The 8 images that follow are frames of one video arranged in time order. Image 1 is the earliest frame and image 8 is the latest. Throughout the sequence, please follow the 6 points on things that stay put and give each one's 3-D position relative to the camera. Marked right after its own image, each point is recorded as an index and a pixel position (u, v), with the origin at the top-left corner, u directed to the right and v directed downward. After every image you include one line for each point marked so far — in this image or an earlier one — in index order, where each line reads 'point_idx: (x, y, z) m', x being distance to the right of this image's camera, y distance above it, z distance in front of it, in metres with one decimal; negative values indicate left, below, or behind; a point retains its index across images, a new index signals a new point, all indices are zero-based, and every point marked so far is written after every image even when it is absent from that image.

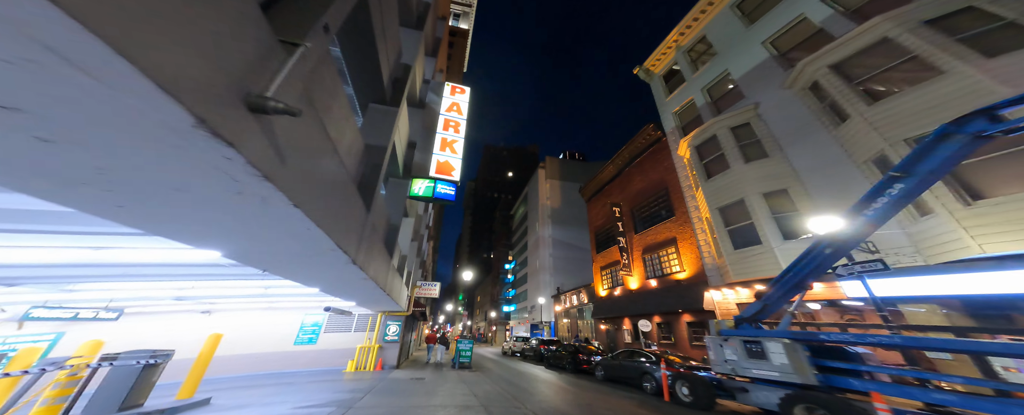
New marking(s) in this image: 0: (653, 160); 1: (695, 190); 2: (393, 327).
0: (+10.4, +3.6, +20.4) m
1: (+10.3, +1.0, +15.5) m
2: (-6.4, -6.2, +14.3) m
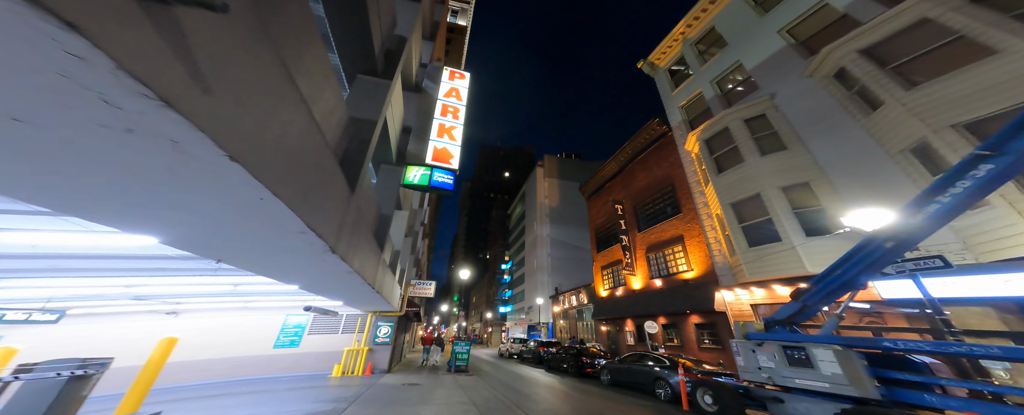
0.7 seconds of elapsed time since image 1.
0: (+10.4, +3.7, +19.7) m
1: (+10.4, +1.2, +14.8) m
2: (-6.4, -5.9, +13.4) m
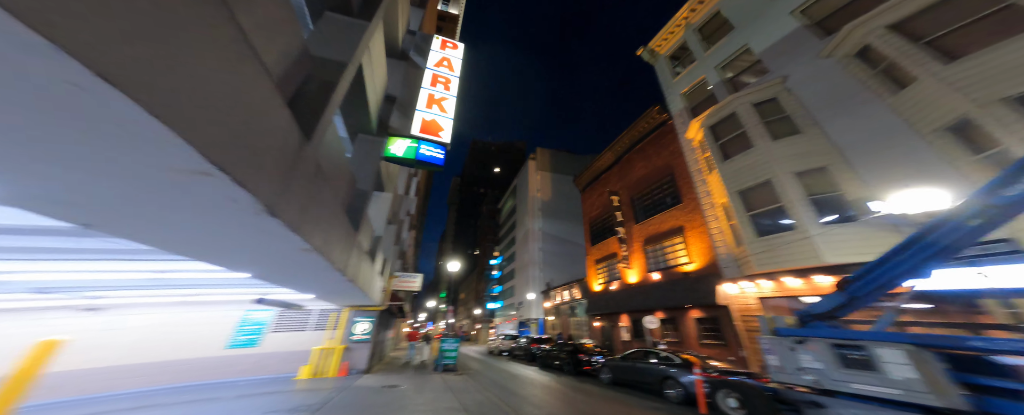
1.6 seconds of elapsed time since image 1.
0: (+9.9, +4.3, +19.0) m
1: (+10.1, +1.7, +14.2) m
2: (-6.7, -5.2, +12.2) m
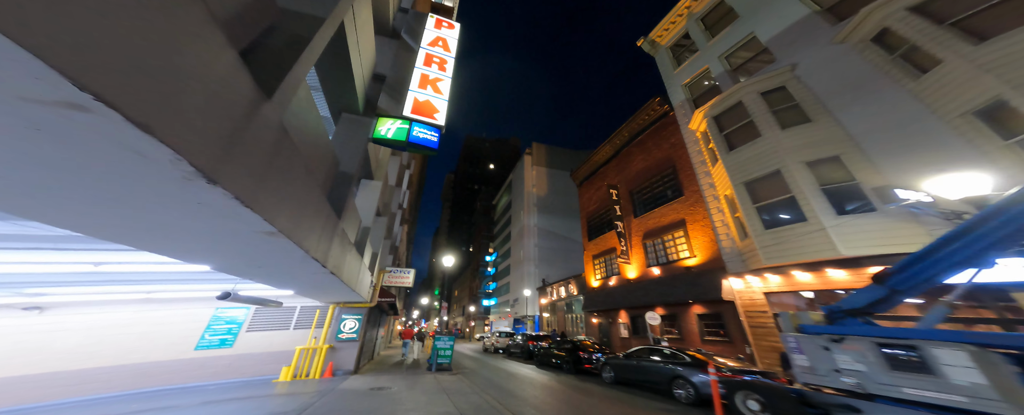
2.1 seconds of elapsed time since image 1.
0: (+9.7, +4.7, +18.6) m
1: (+9.9, +2.1, +13.8) m
2: (-6.8, -4.8, +11.5) m
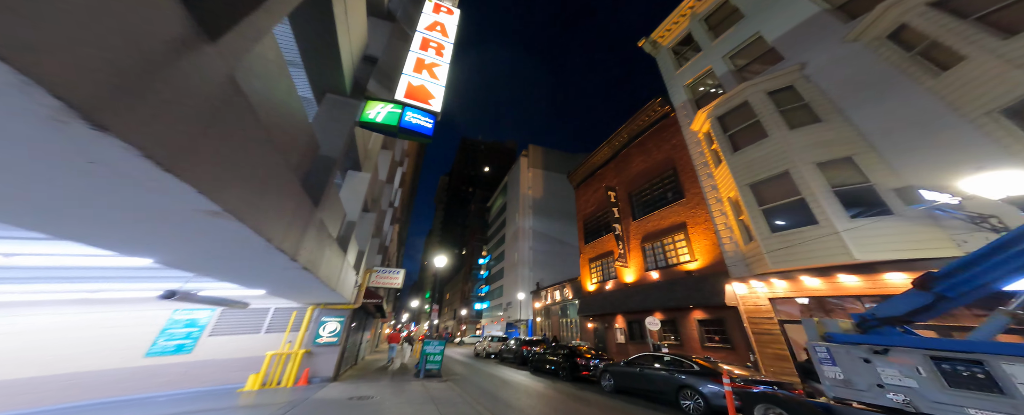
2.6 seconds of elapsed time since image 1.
0: (+9.5, +4.5, +18.3) m
1: (+9.8, +1.9, +13.4) m
2: (-7.0, -4.6, +10.7) m
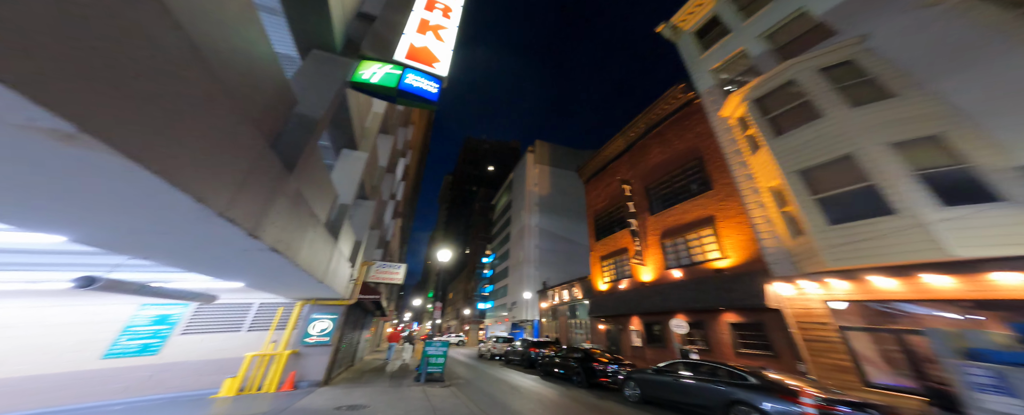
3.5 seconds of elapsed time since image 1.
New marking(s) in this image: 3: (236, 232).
0: (+10.1, +4.9, +16.9) m
1: (+10.3, +2.3, +12.1) m
2: (-6.6, -4.0, +9.6) m
3: (-3.3, -0.3, +3.4) m
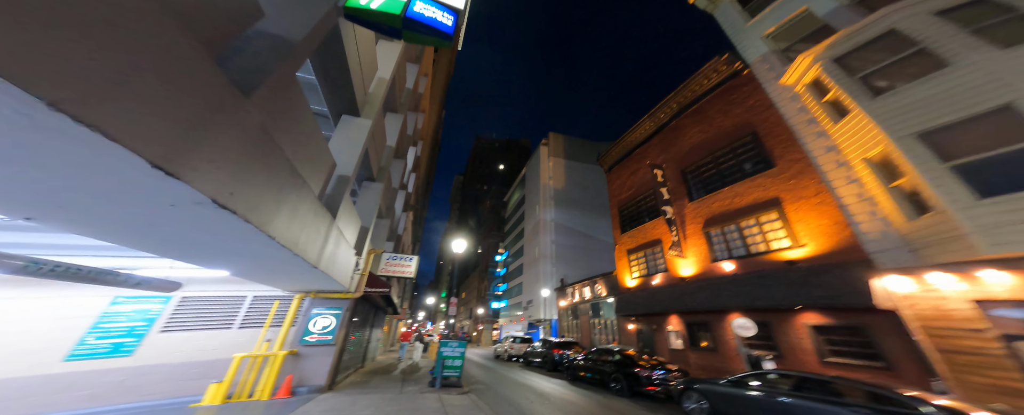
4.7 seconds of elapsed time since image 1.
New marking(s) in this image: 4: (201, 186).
0: (+11.3, +5.7, +14.8) m
1: (+11.4, +3.1, +10.0) m
2: (-5.6, -3.3, +8.1) m
3: (-2.6, +0.4, +1.8) m
4: (-2.7, +0.2, +2.4) m
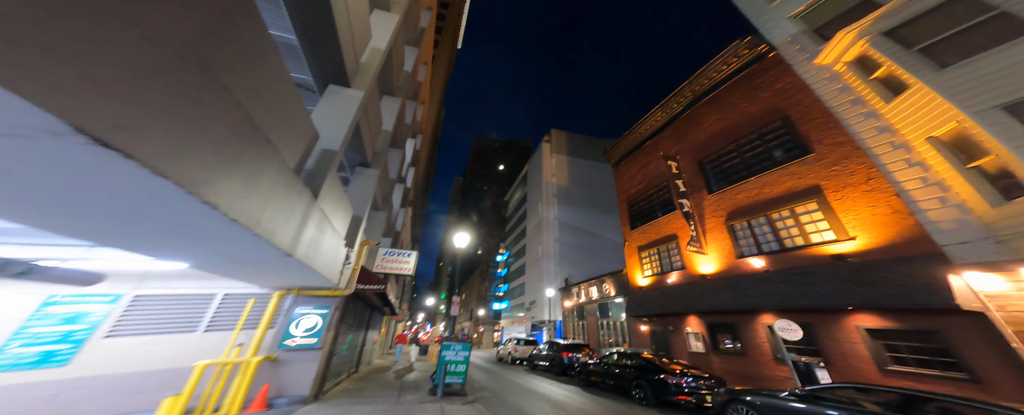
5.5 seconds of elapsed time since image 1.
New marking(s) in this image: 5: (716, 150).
0: (+11.7, +6.1, +13.7) m
1: (+11.7, +3.5, +8.9) m
2: (-5.2, -2.9, +7.0) m
3: (-2.2, +0.8, +0.7) m
4: (-2.3, +0.7, +1.3) m
5: (+10.7, +3.0, +14.0) m
